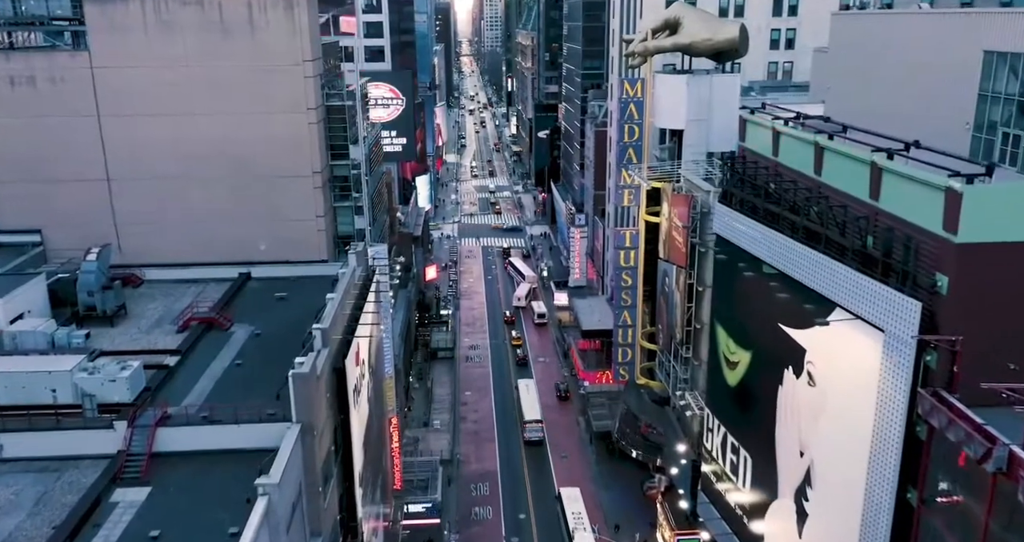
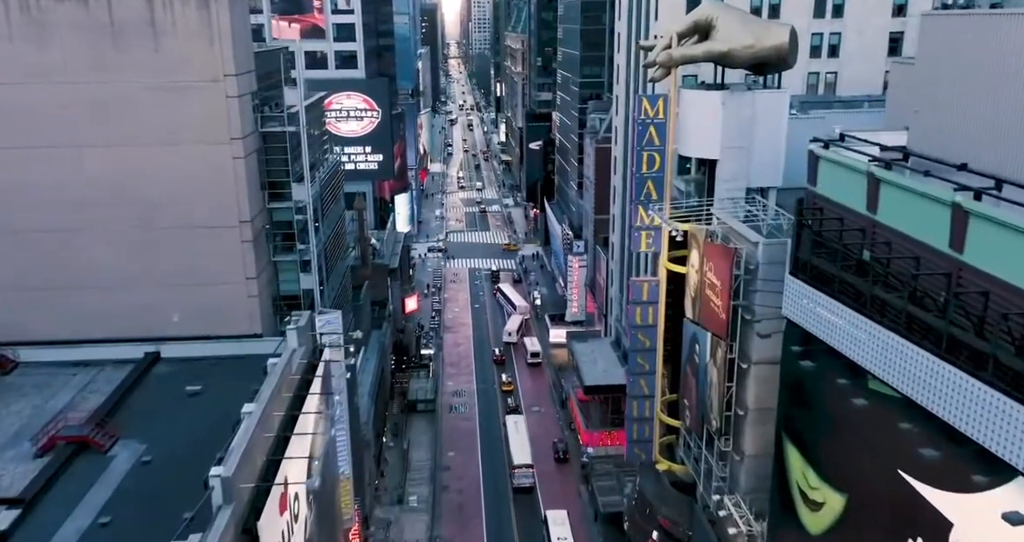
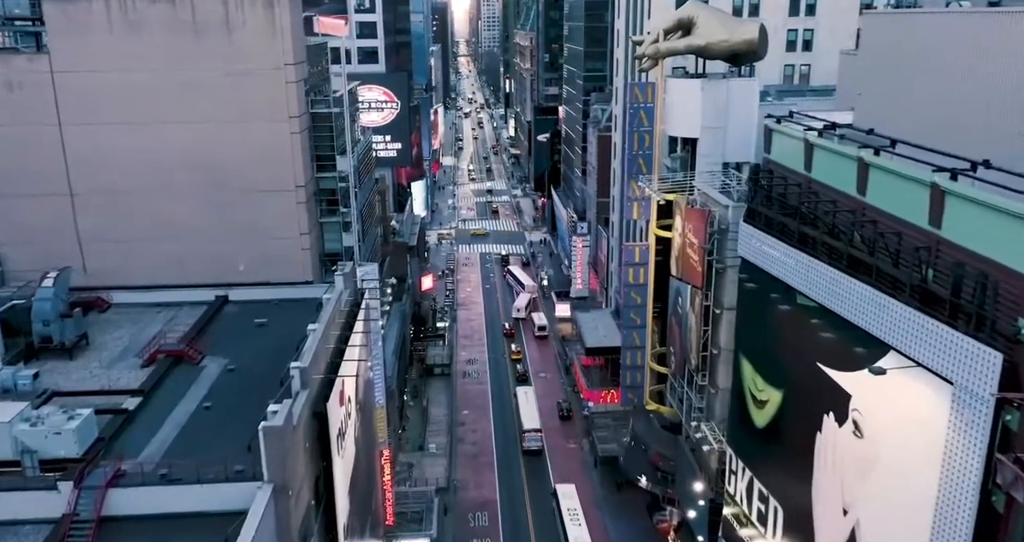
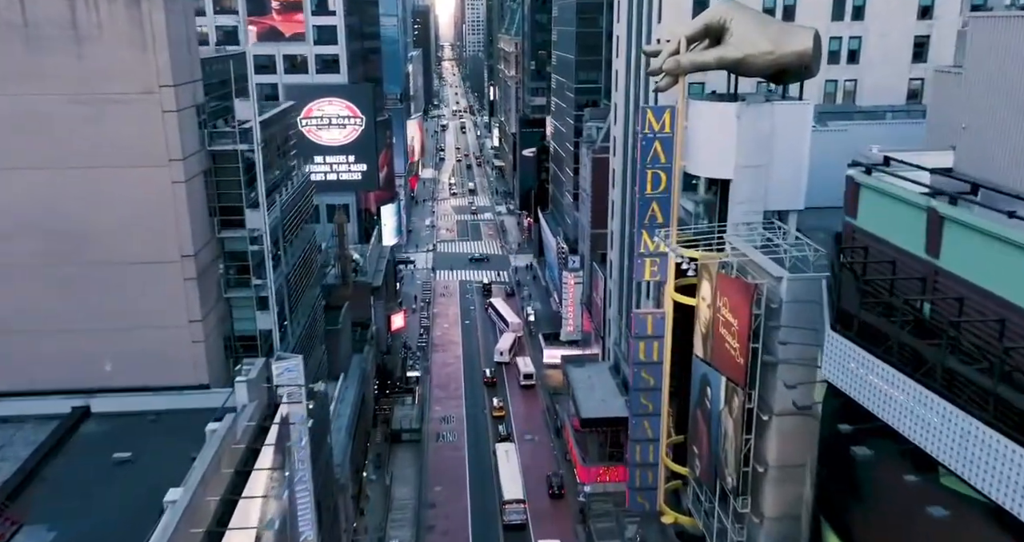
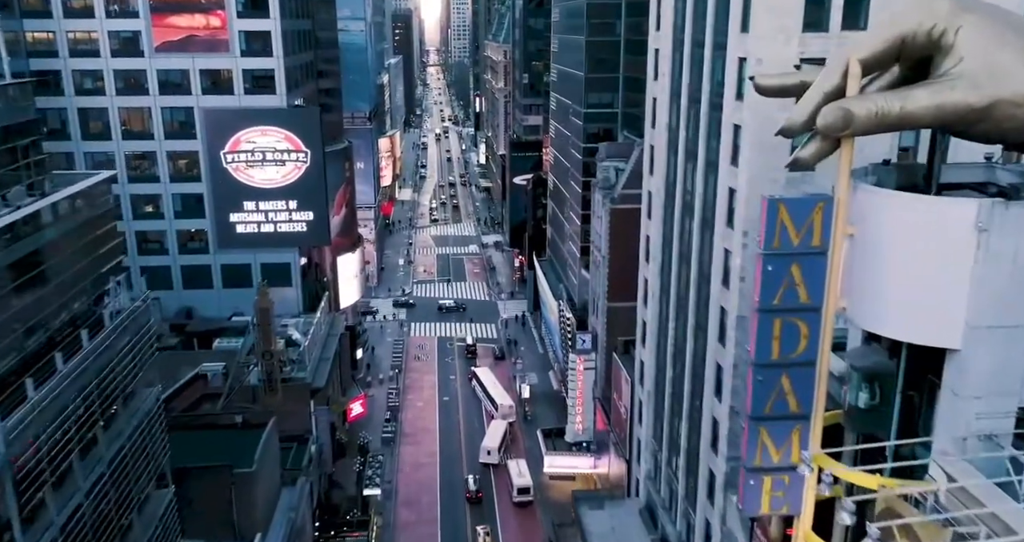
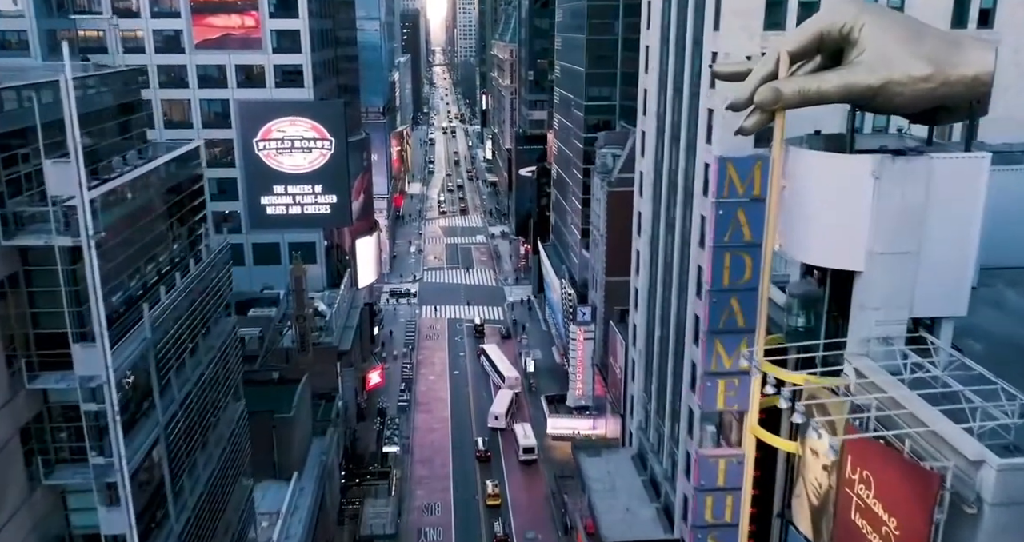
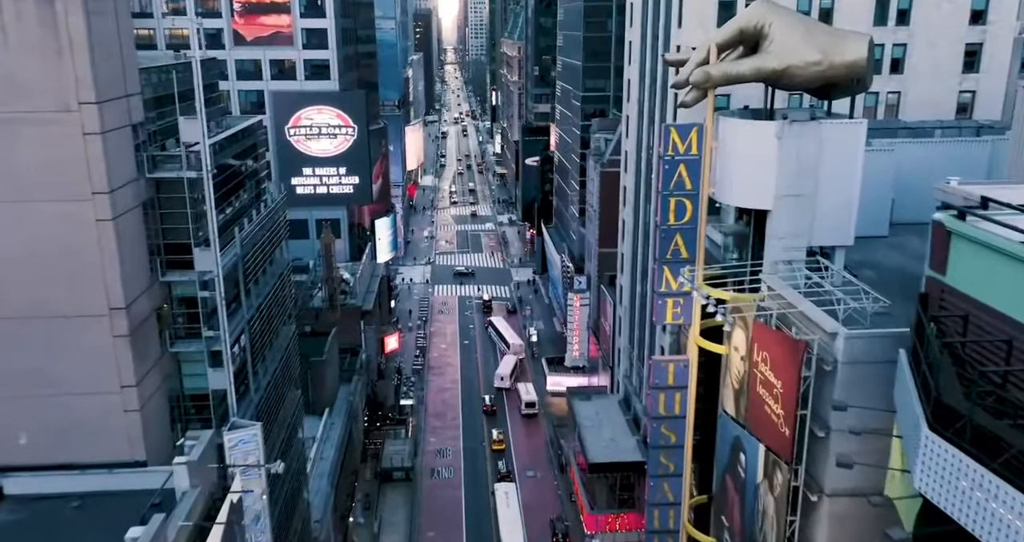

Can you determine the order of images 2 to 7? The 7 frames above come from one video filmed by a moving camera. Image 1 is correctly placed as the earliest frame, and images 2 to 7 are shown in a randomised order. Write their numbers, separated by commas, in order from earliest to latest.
3, 2, 4, 7, 6, 5
